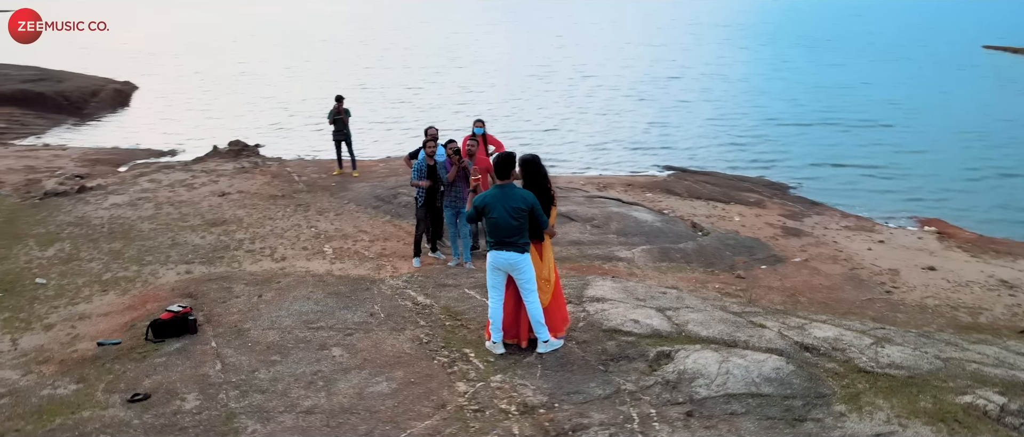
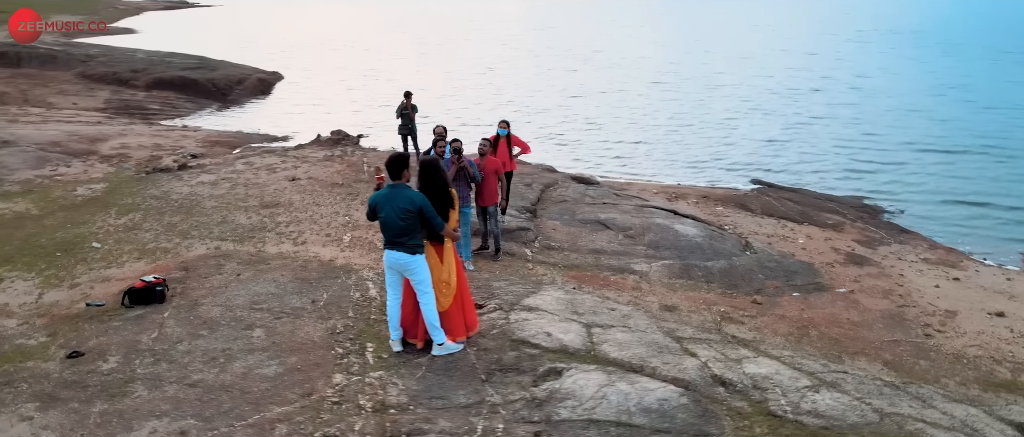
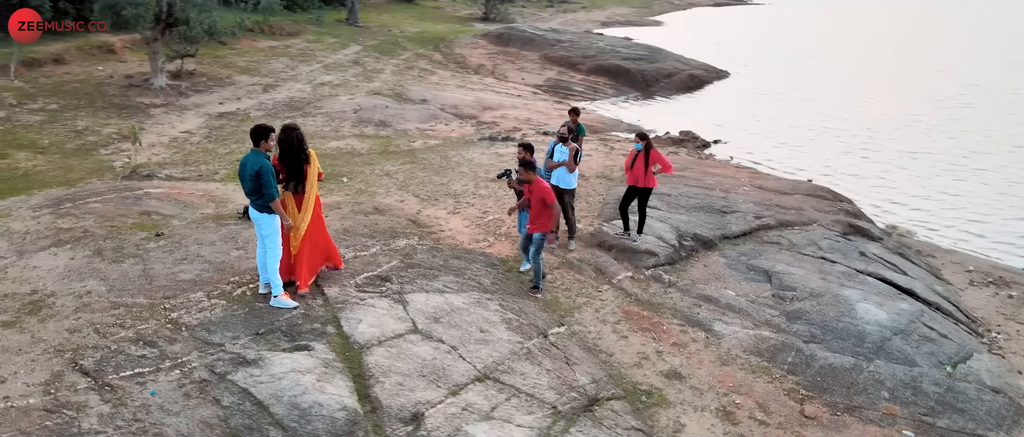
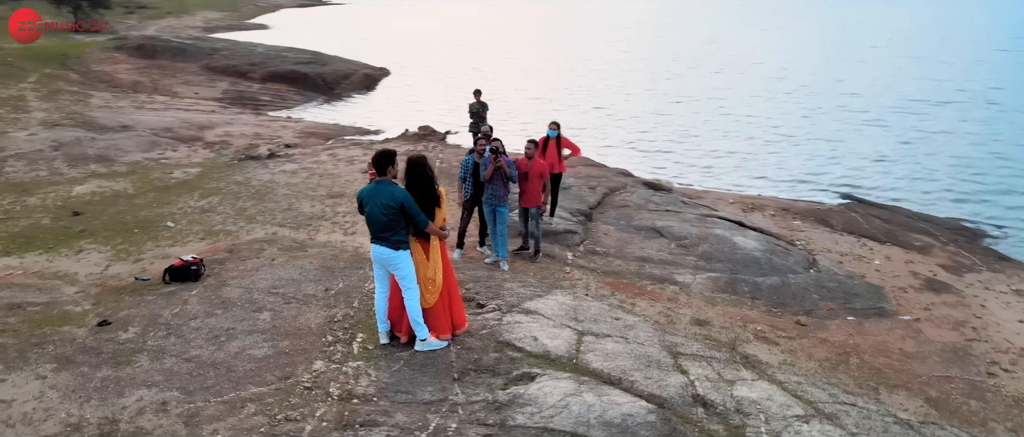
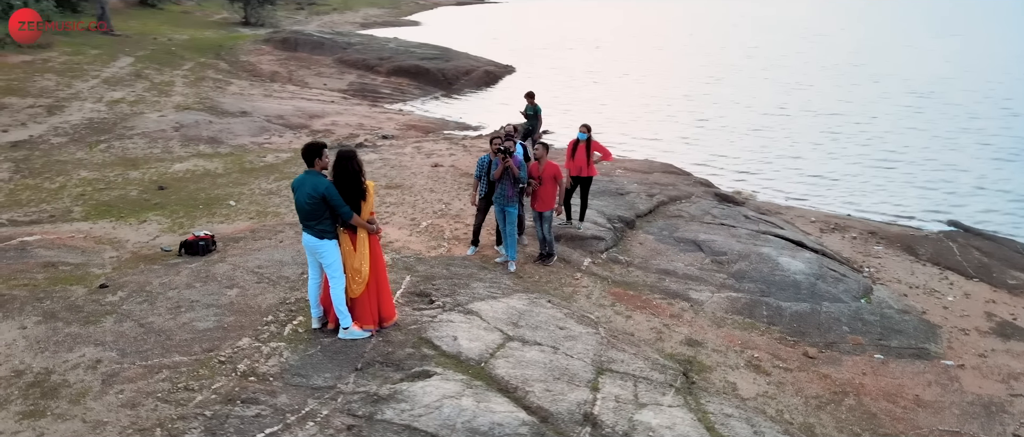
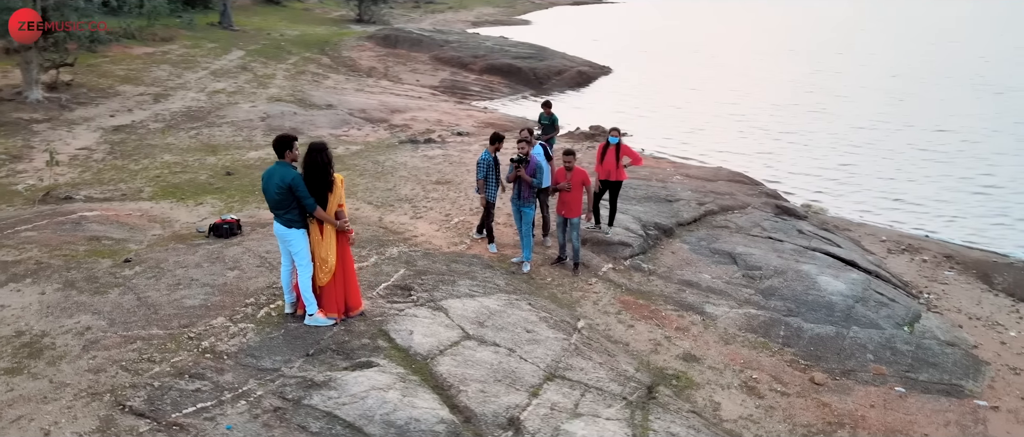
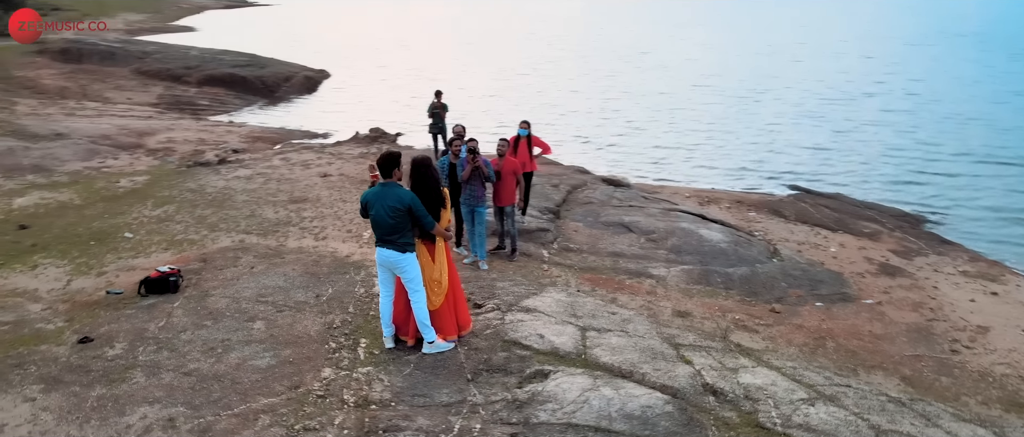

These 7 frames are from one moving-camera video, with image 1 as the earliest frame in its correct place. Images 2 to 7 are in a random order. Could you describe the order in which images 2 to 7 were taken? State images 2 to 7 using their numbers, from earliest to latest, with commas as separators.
2, 7, 4, 5, 6, 3
